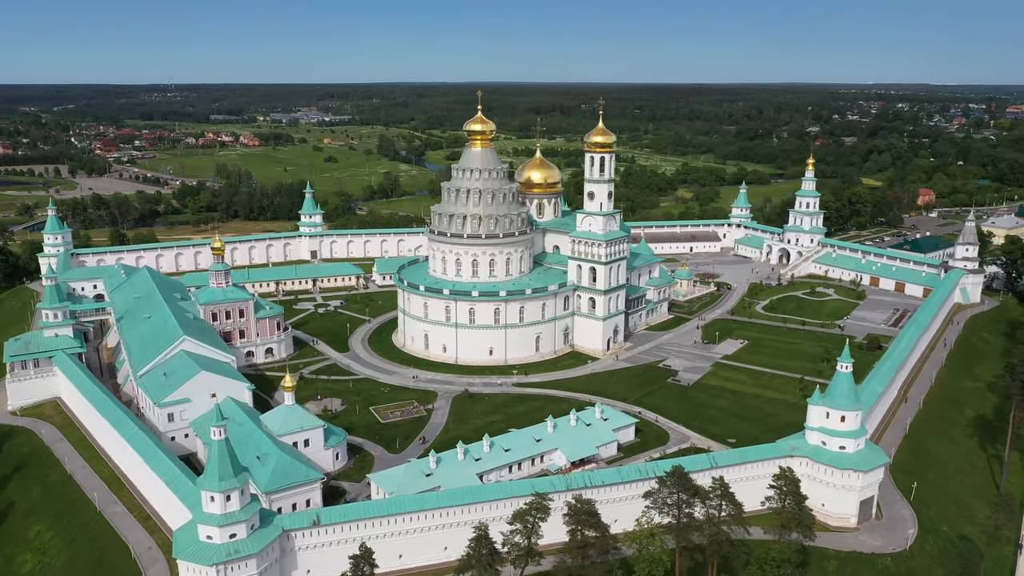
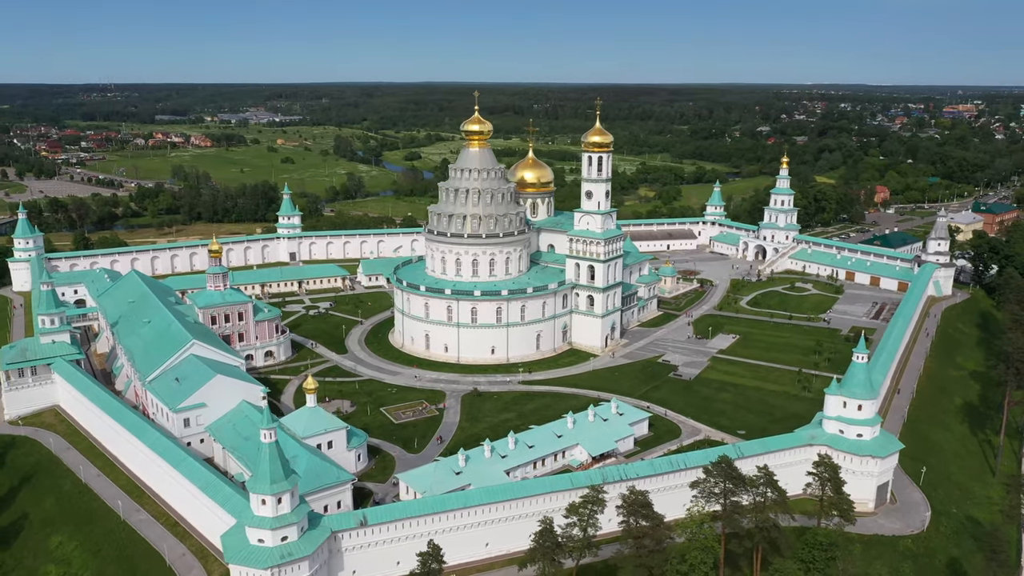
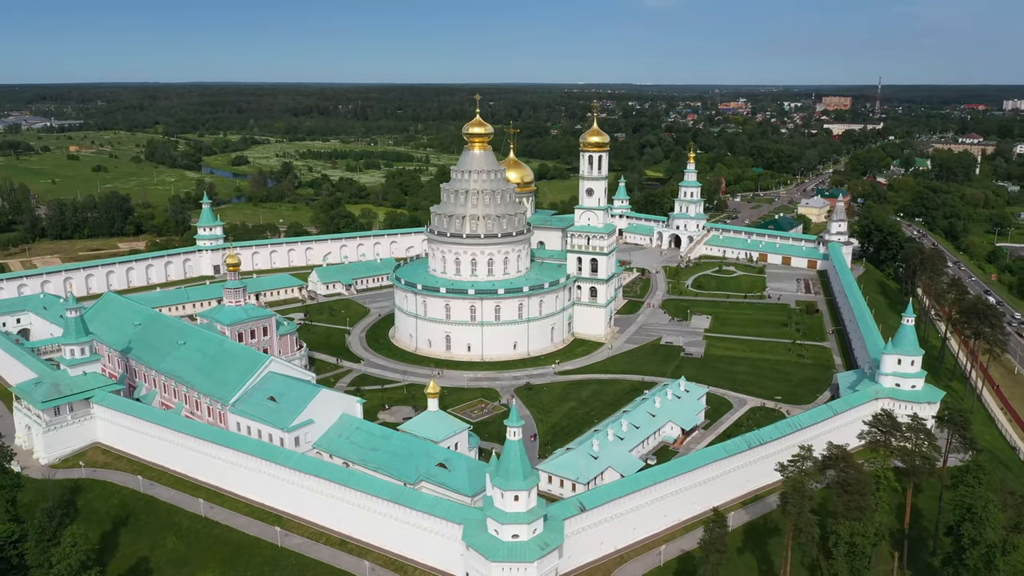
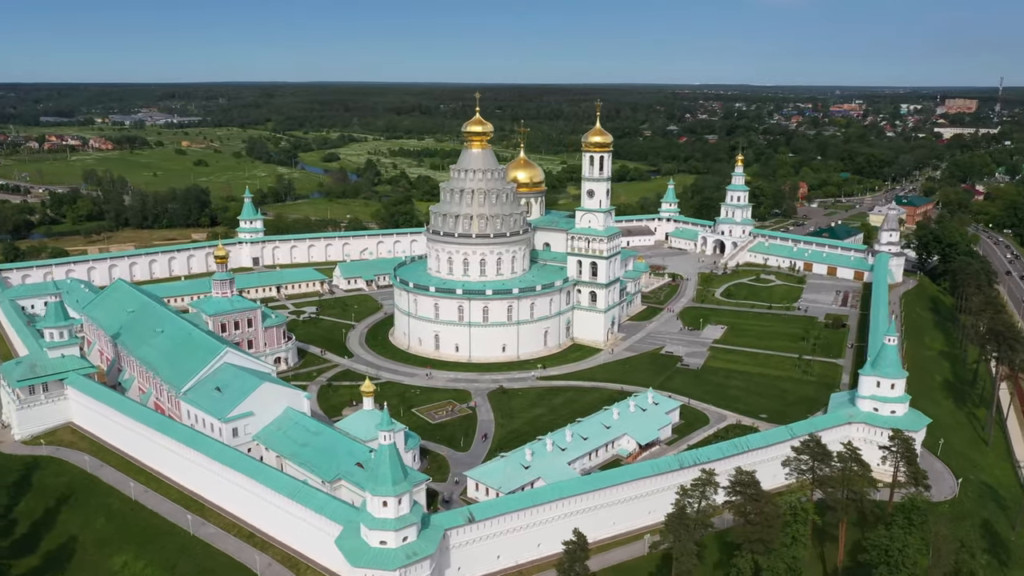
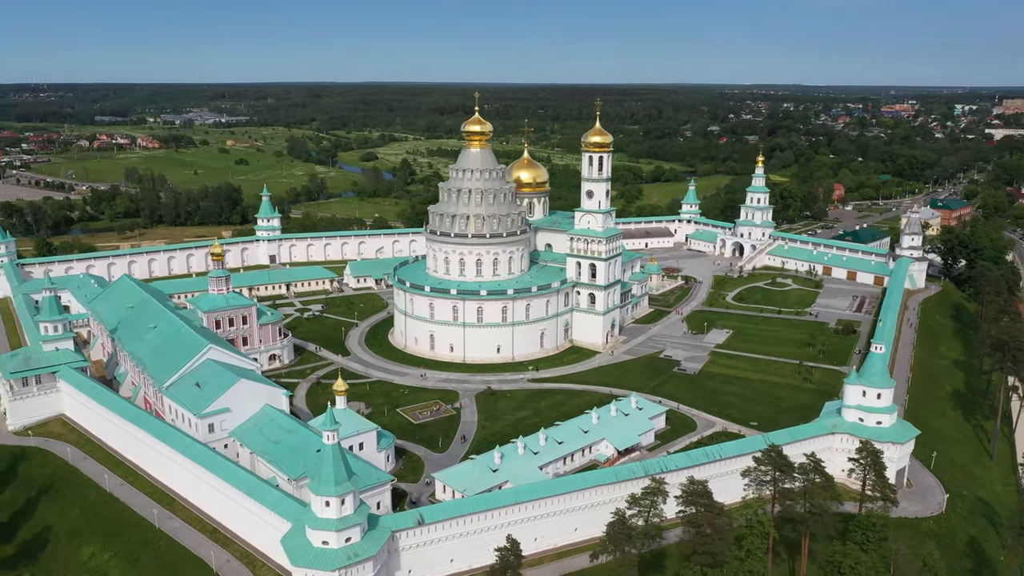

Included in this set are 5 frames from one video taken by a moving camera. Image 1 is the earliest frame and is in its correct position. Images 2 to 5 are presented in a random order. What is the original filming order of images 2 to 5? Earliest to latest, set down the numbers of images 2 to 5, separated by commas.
2, 5, 4, 3
